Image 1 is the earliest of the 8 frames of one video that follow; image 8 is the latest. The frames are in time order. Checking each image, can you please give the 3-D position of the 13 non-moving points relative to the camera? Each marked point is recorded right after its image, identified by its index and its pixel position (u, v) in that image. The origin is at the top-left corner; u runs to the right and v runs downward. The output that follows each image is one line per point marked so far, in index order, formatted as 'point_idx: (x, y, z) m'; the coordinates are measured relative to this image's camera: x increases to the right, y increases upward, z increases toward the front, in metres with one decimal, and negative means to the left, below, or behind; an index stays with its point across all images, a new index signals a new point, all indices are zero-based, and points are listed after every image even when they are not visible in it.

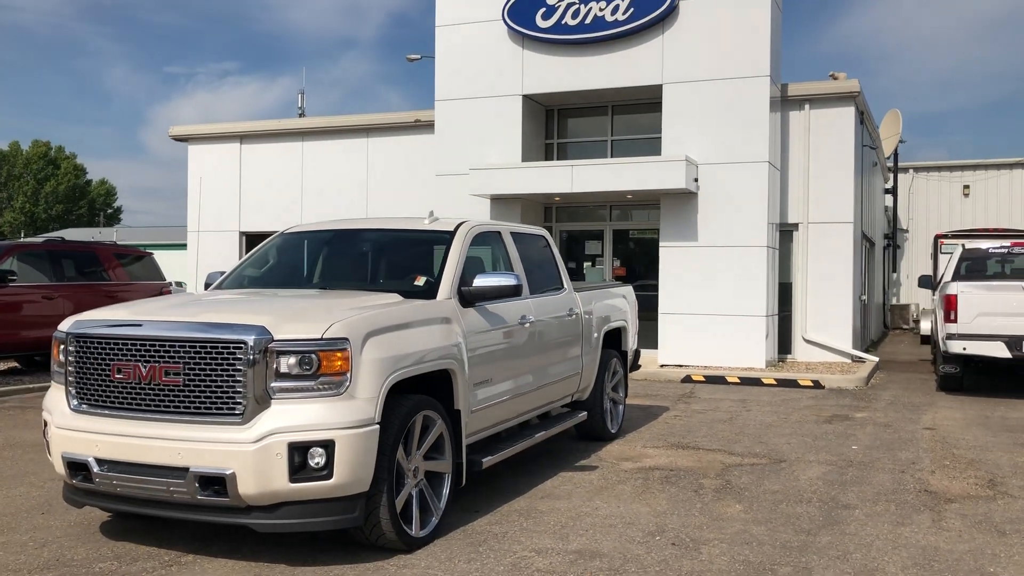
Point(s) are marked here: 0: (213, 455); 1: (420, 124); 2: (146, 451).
0: (-1.2, -0.7, +4.0) m
1: (-1.5, +2.8, +16.2) m
2: (-1.6, -0.7, +4.1) m
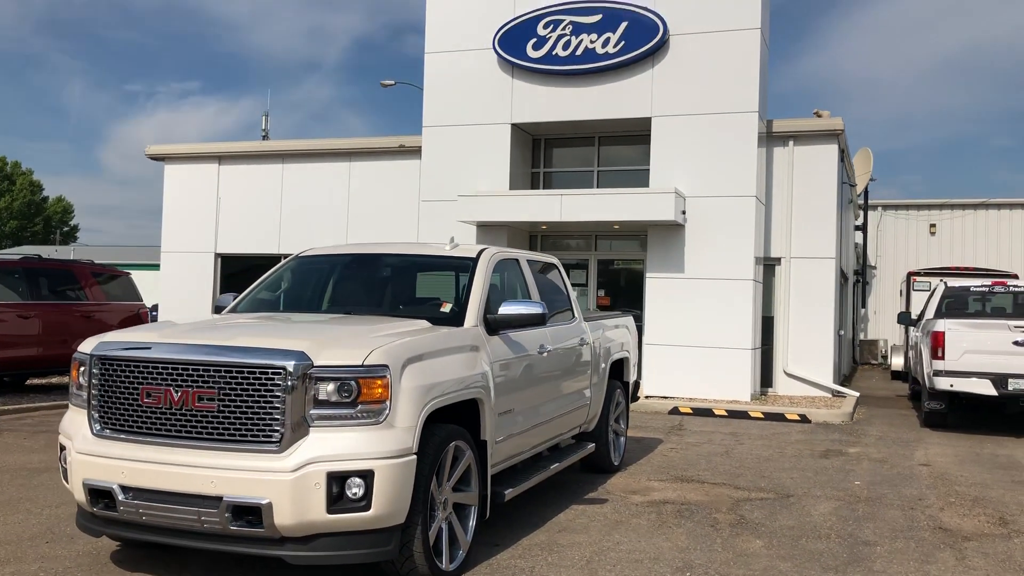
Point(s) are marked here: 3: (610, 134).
0: (-1.1, -0.8, +3.9) m
1: (-1.8, +2.3, +16.1) m
2: (-1.4, -0.8, +4.0) m
3: (+1.4, +2.2, +14.0) m
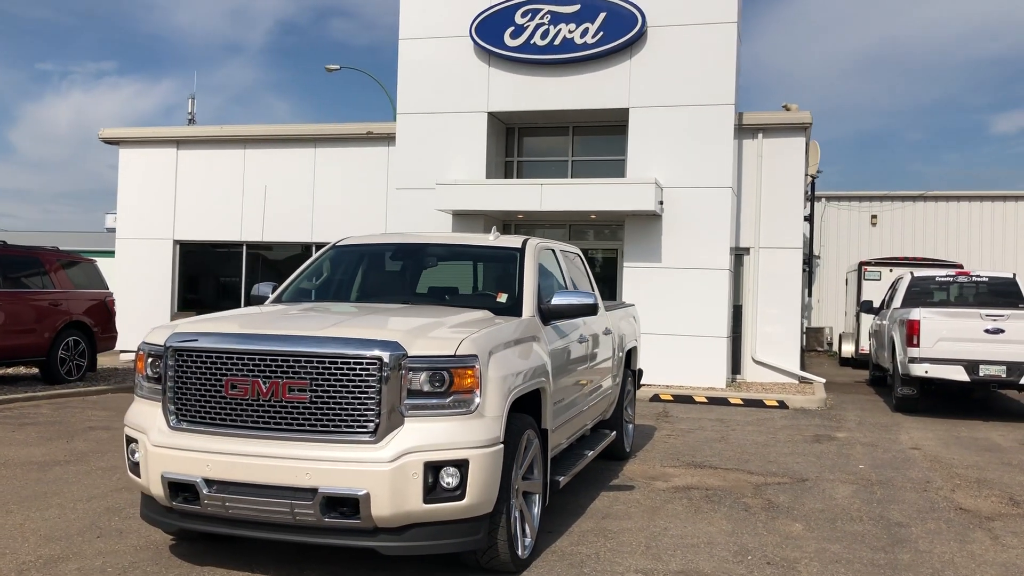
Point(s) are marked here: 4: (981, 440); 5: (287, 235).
0: (-0.7, -0.8, +3.9) m
1: (-2.3, +2.5, +16.0) m
2: (-1.0, -0.7, +3.9) m
3: (+1.1, +2.4, +14.1) m
4: (+4.5, -1.4, +9.1) m
5: (-3.9, +0.9, +16.6) m
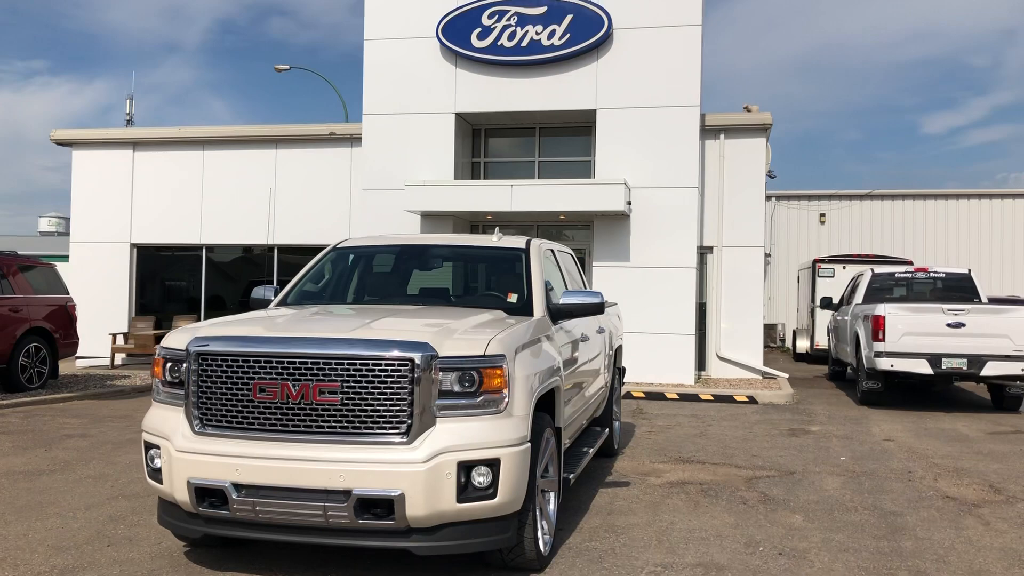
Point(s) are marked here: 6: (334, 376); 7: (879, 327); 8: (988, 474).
0: (-0.5, -0.8, +3.9) m
1: (-2.9, +2.5, +15.9) m
2: (-0.9, -0.8, +3.9) m
3: (+0.6, +2.4, +14.2) m
4: (+4.3, -1.4, +9.4) m
5: (-4.5, +0.9, +16.4) m
6: (-0.7, -0.4, +4.0) m
7: (+4.2, -0.4, +11.0) m
8: (+3.5, -1.4, +7.1) m
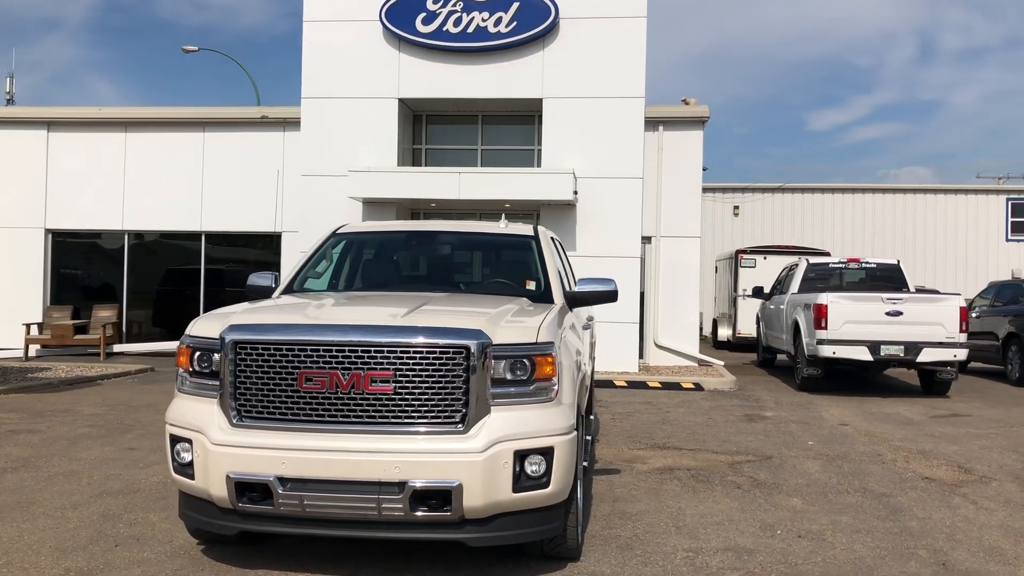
0: (-0.3, -0.7, +3.8) m
1: (-3.9, +2.7, +15.4) m
2: (-0.6, -0.7, +3.8) m
3: (-0.3, +2.6, +14.1) m
4: (+3.9, -1.3, +9.8) m
5: (-5.5, +1.1, +15.8) m
6: (-0.5, -0.3, +3.9) m
7: (+3.7, -0.3, +11.4) m
8: (+3.4, -1.3, +7.4) m
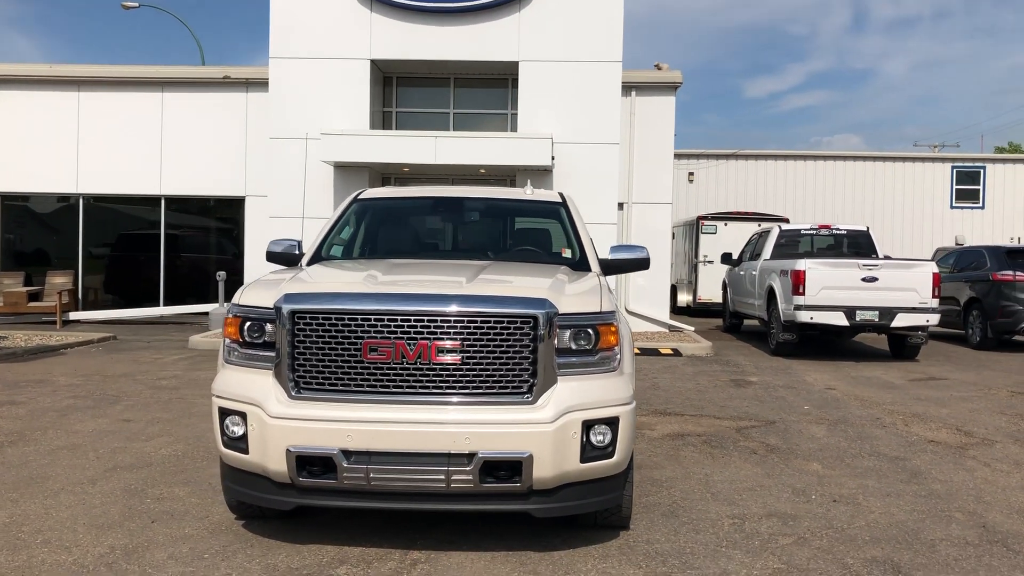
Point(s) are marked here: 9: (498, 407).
0: (0.0, -0.6, +3.7) m
1: (-4.4, +3.2, +15.0) m
2: (-0.4, -0.6, +3.7) m
3: (-0.7, +3.1, +13.9) m
4: (+3.8, -0.9, +10.0) m
5: (-6.0, +1.6, +15.3) m
6: (-0.2, -0.2, +3.8) m
7: (+3.4, +0.1, +11.5) m
8: (+3.4, -1.0, +7.6) m
9: (-0.1, -0.5, +3.8) m
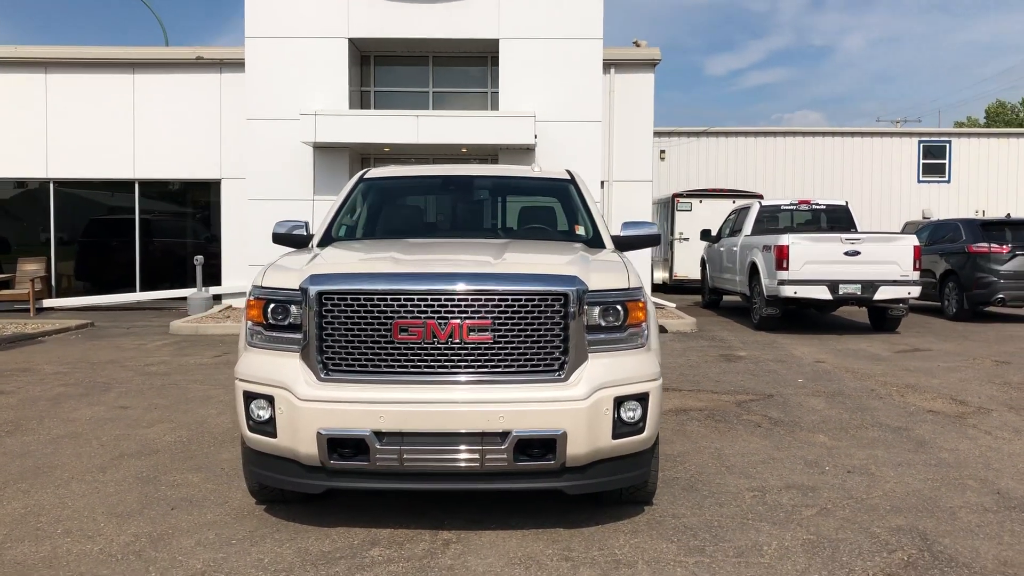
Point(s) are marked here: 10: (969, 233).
0: (+0.1, -0.5, +3.7) m
1: (-4.7, +3.5, +14.7) m
2: (-0.2, -0.5, +3.7) m
3: (-1.0, +3.3, +13.8) m
4: (+3.7, -0.7, +10.1) m
5: (-6.4, +1.8, +15.0) m
6: (-0.1, -0.1, +3.7) m
7: (+3.3, +0.4, +11.6) m
8: (+3.4, -0.8, +7.7) m
9: (+0.1, -0.4, +3.7) m
10: (+6.6, +0.8, +13.8) m
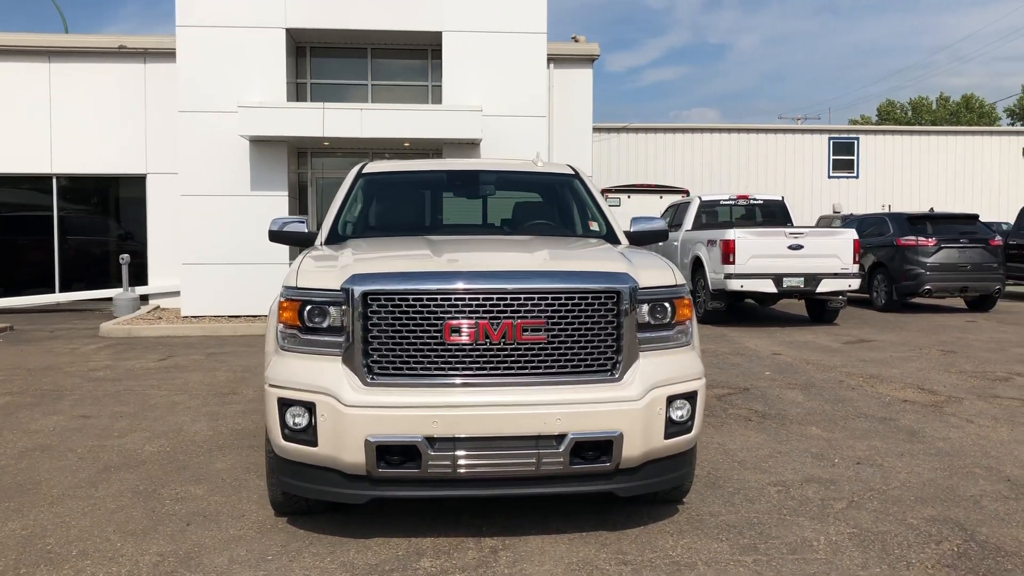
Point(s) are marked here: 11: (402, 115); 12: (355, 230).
0: (+0.3, -0.5, +3.6) m
1: (-5.7, +3.5, +14.0) m
2: (0.0, -0.5, +3.5) m
3: (-1.8, +3.4, +13.5) m
4: (+3.2, -0.6, +10.4) m
5: (-7.3, +1.8, +14.2) m
6: (+0.1, -0.1, +3.6) m
7: (+2.7, +0.5, +11.8) m
8: (+3.2, -0.7, +8.0) m
9: (+0.3, -0.4, +3.6) m
10: (+5.7, +0.9, +14.3) m
11: (-1.4, +2.2, +12.2) m
12: (-0.9, +0.3, +5.0) m
